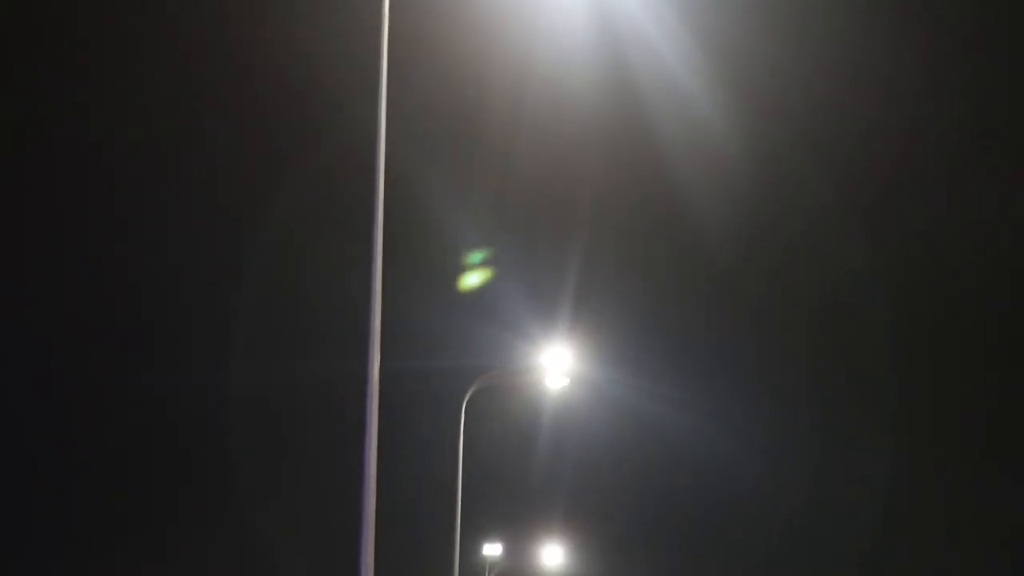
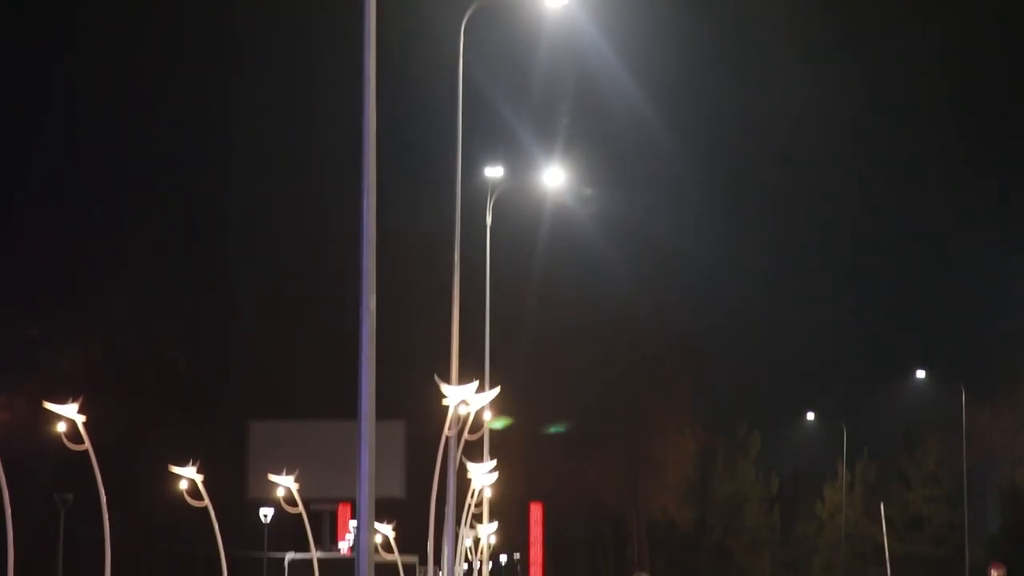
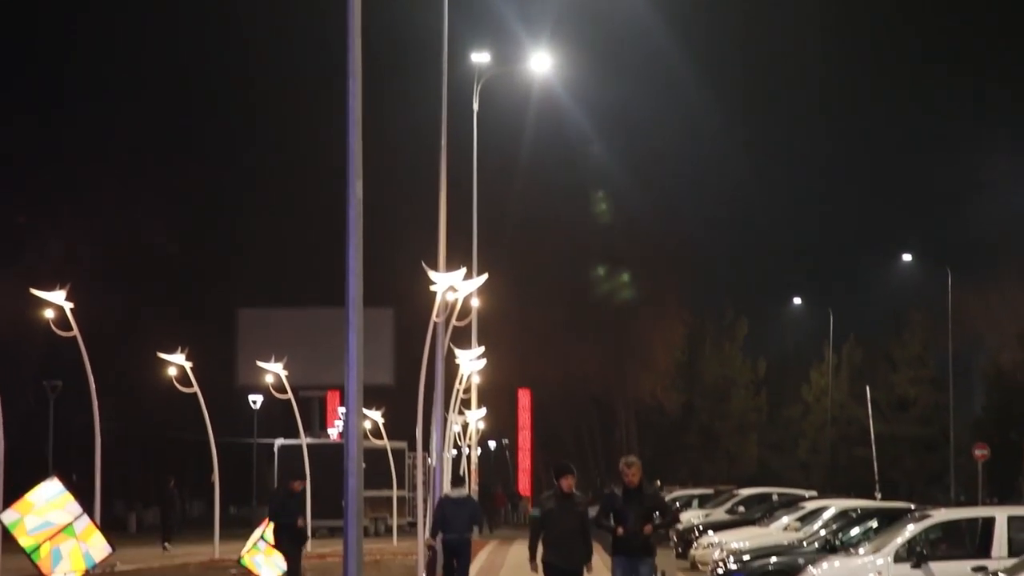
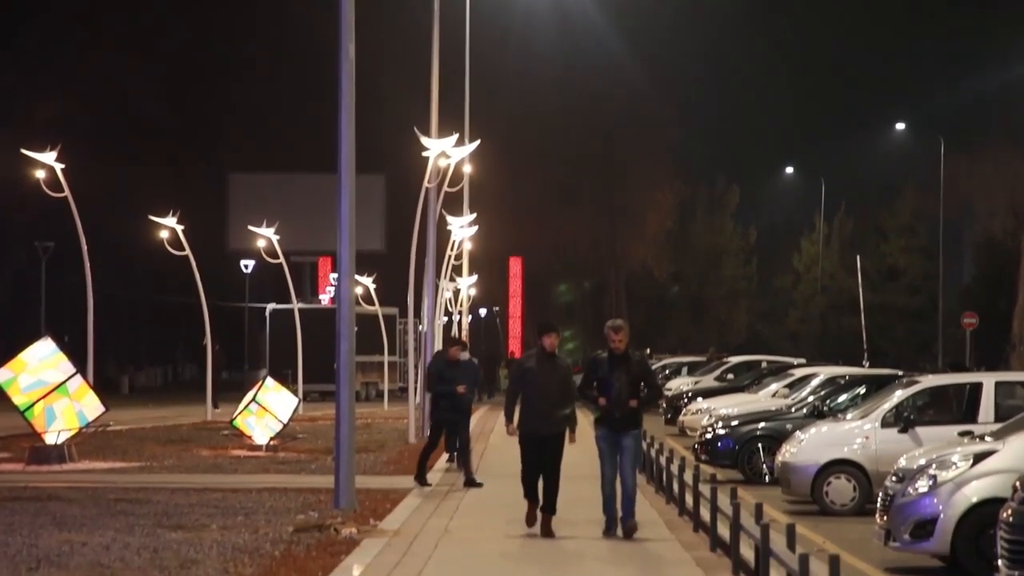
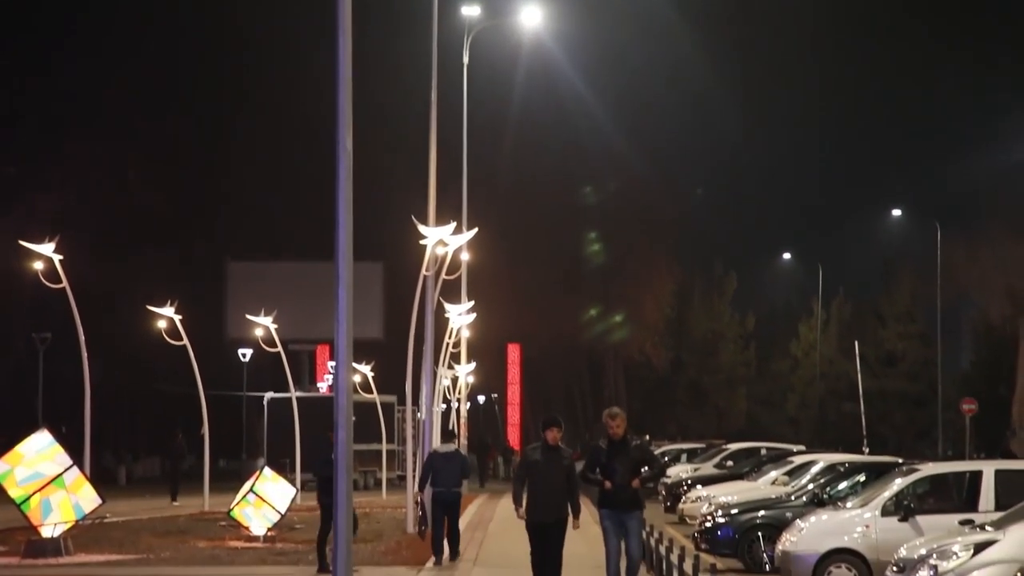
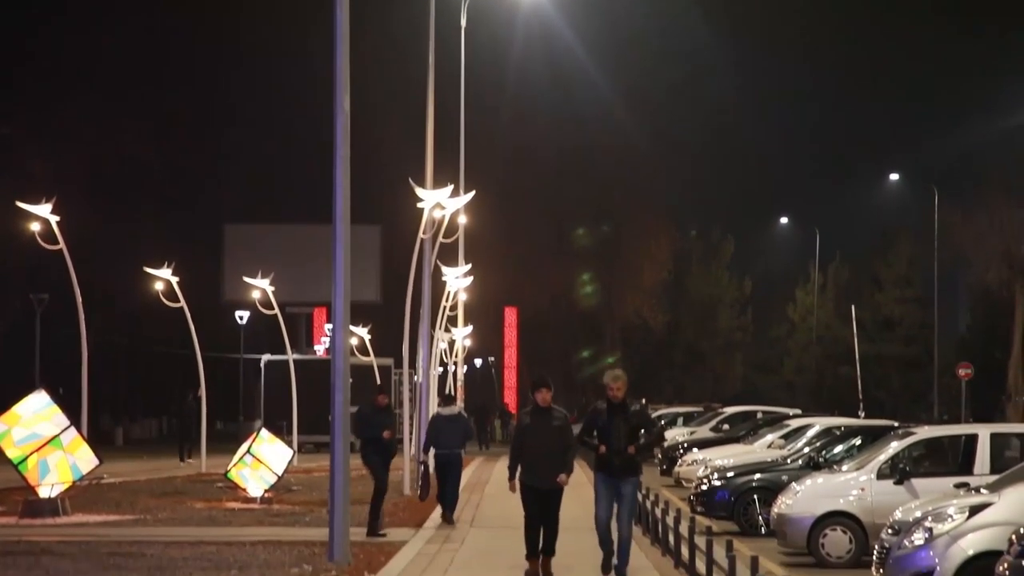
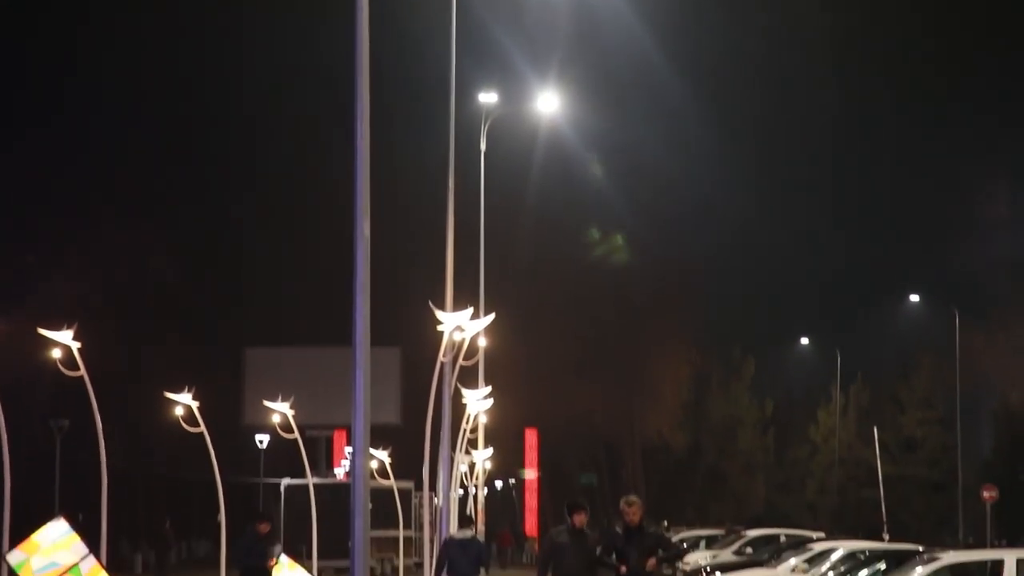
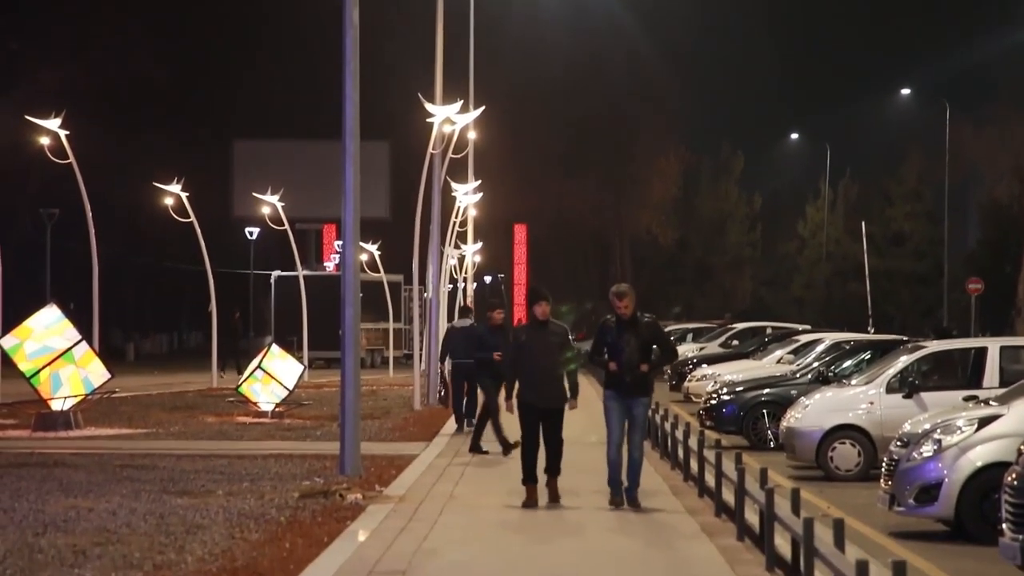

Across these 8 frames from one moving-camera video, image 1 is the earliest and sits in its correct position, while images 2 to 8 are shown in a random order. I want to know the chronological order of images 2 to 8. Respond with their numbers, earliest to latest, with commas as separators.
2, 7, 3, 5, 6, 4, 8
